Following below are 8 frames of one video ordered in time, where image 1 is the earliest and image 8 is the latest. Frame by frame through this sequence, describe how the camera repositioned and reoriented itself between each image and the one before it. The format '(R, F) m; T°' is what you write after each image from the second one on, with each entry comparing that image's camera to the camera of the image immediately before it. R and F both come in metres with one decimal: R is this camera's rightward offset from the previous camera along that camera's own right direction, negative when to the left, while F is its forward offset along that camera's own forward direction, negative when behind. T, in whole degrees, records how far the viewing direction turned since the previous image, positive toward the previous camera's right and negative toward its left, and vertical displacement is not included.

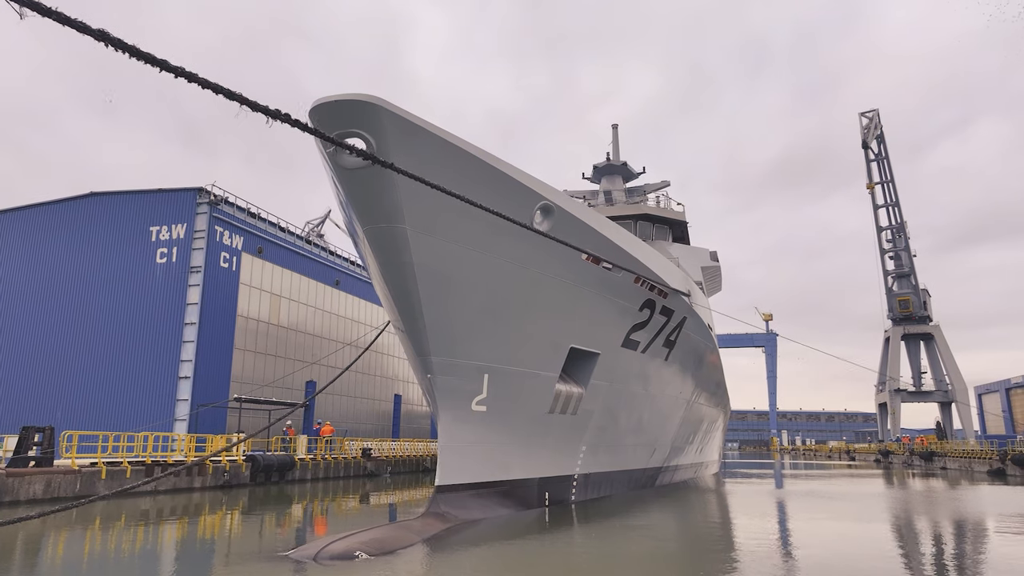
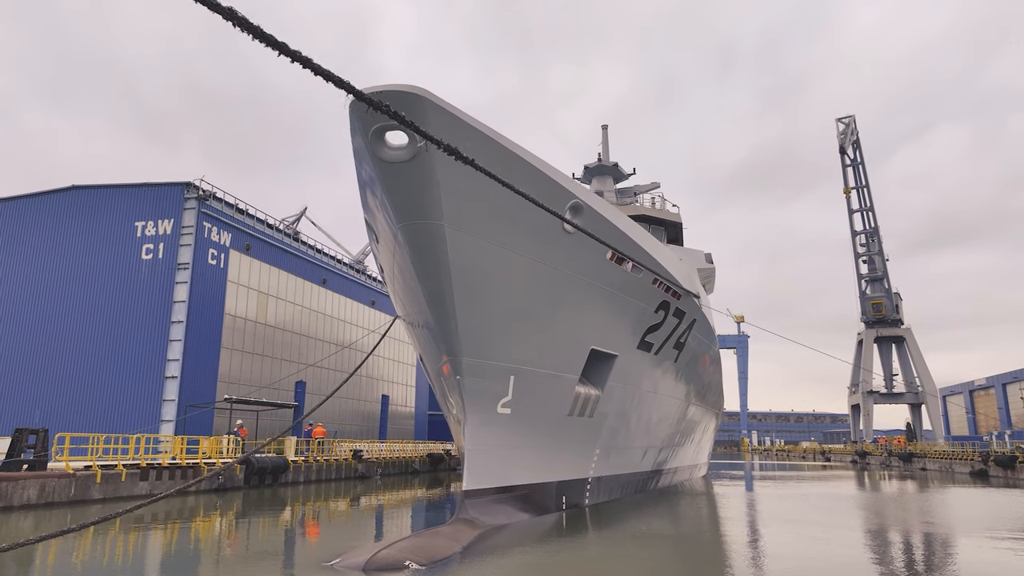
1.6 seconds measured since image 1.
(-0.5, +0.1) m; +2°
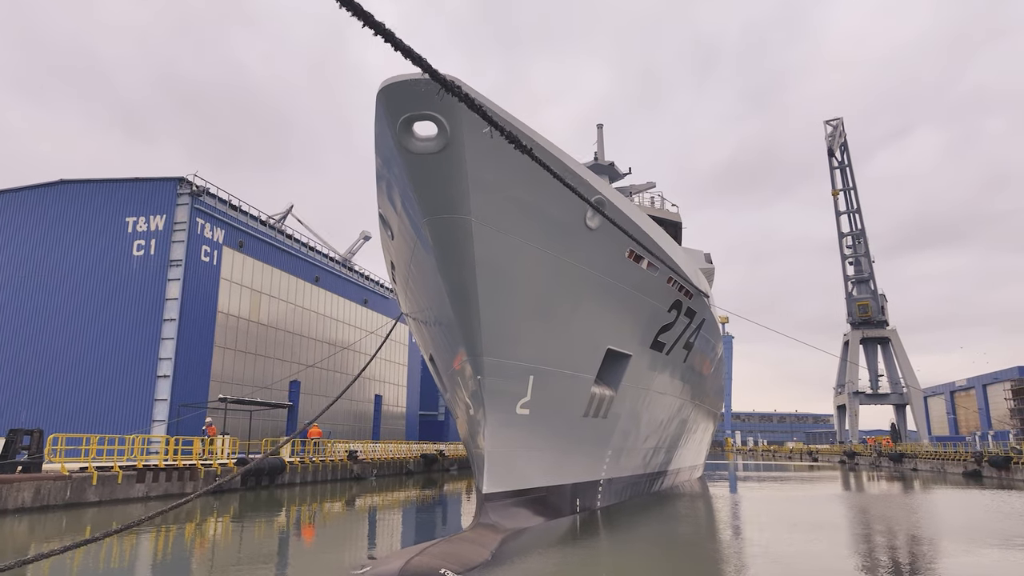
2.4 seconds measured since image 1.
(-0.3, +0.1) m; +1°
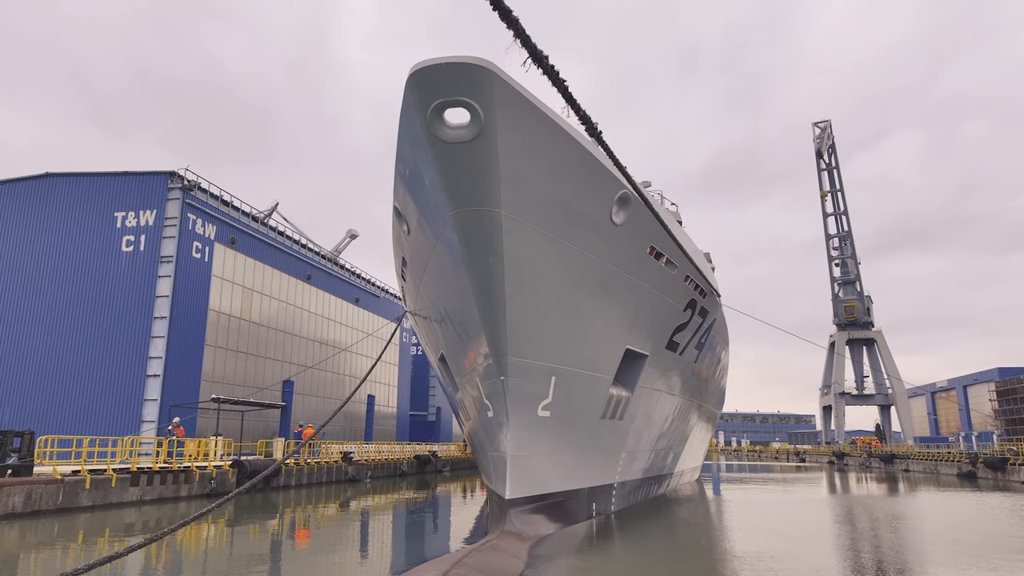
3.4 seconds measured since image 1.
(-0.3, +0.2) m; +1°
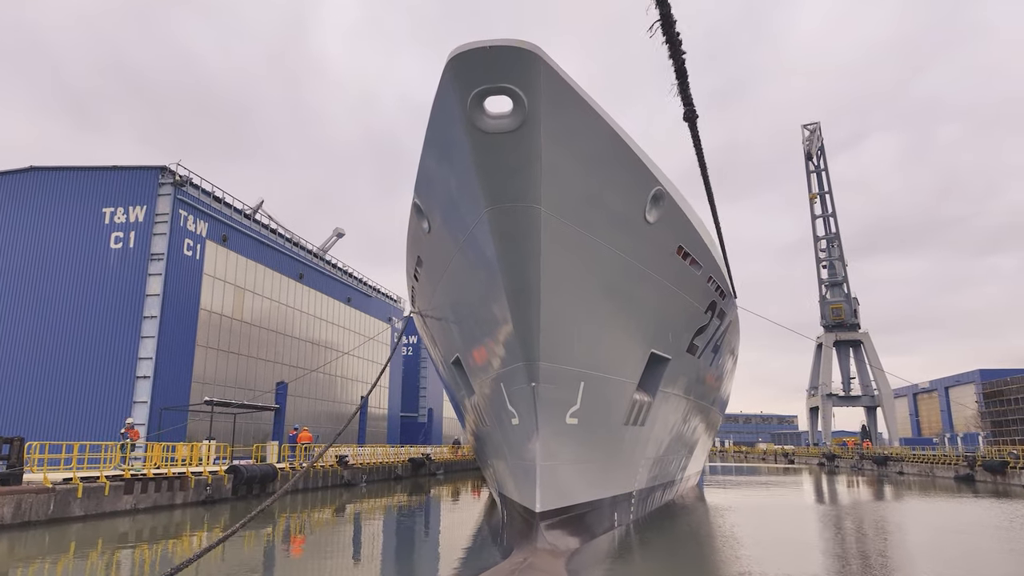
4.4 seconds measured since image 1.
(-0.3, +0.2) m; +1°
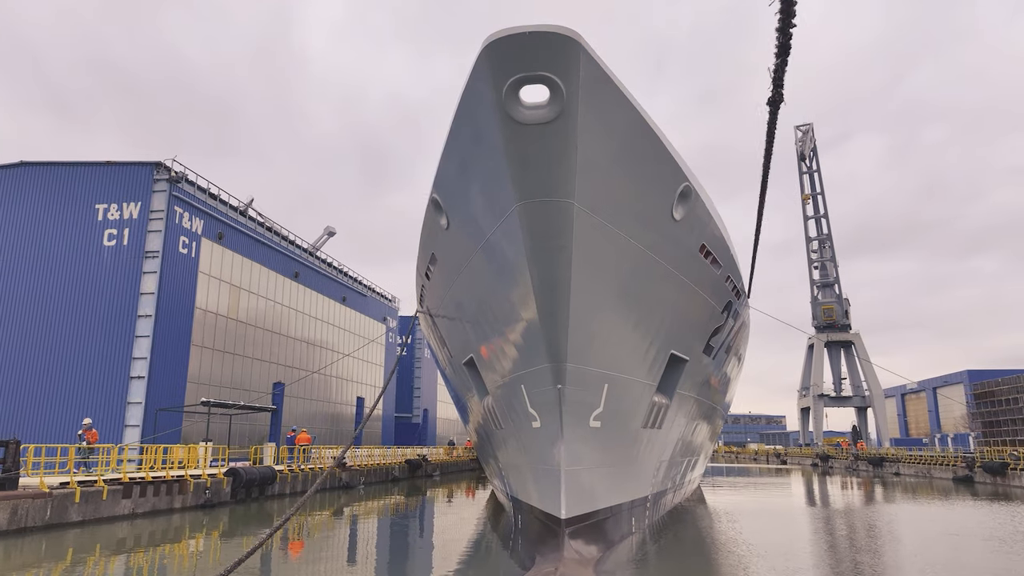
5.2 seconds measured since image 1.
(-0.2, +0.2) m; +1°
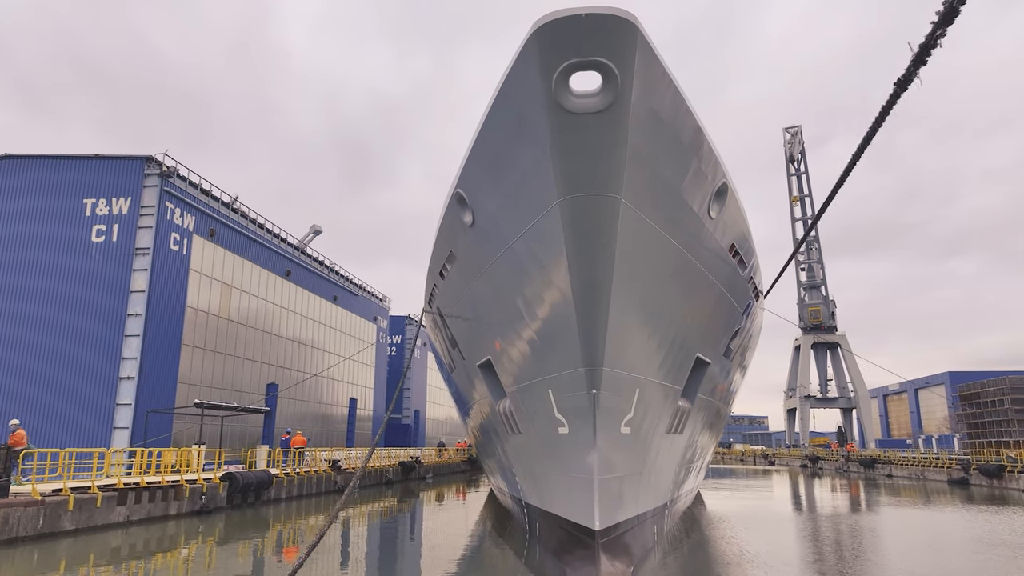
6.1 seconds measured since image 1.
(-0.3, +0.2) m; +1°
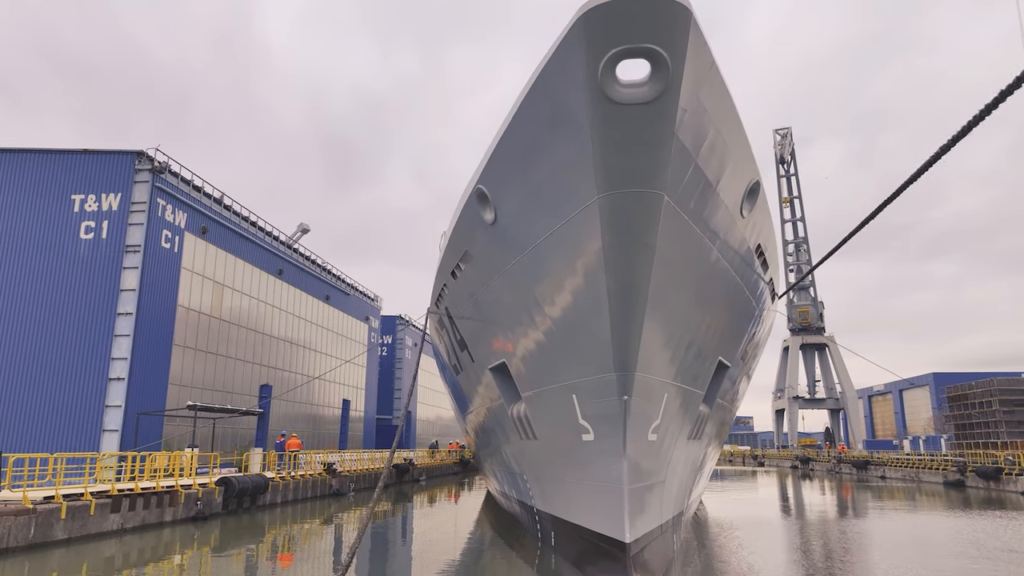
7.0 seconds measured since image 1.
(-0.3, +0.2) m; +1°
